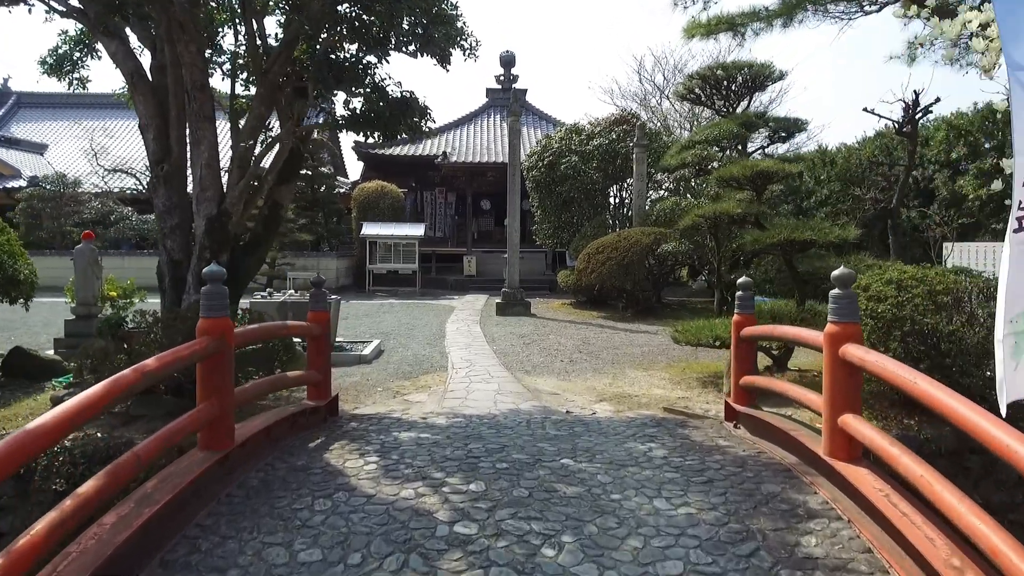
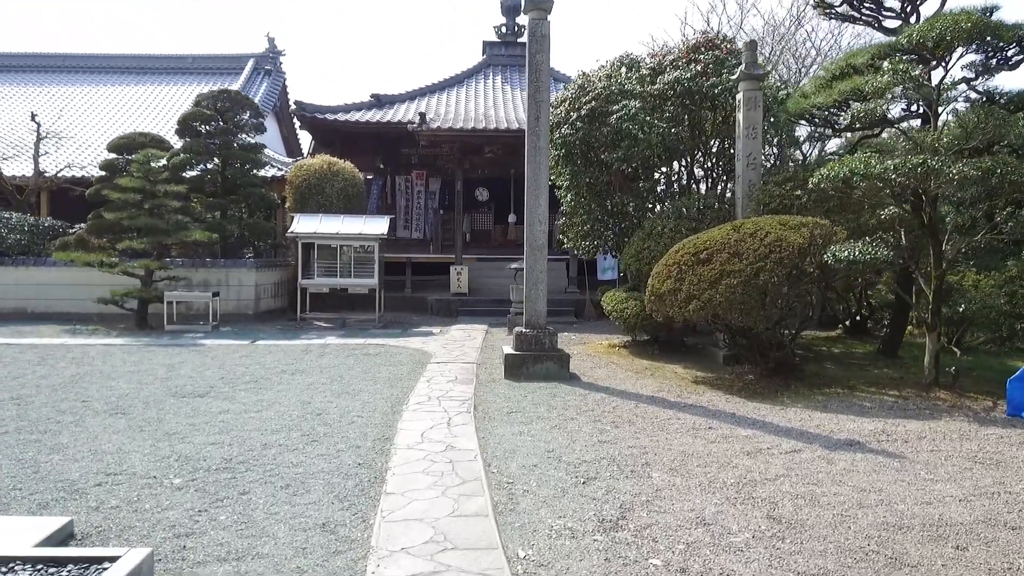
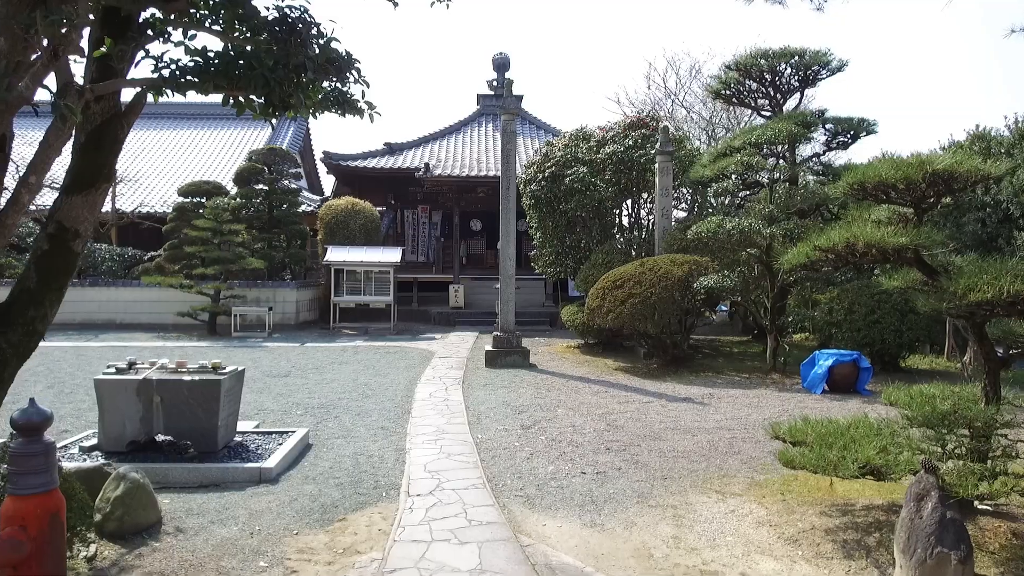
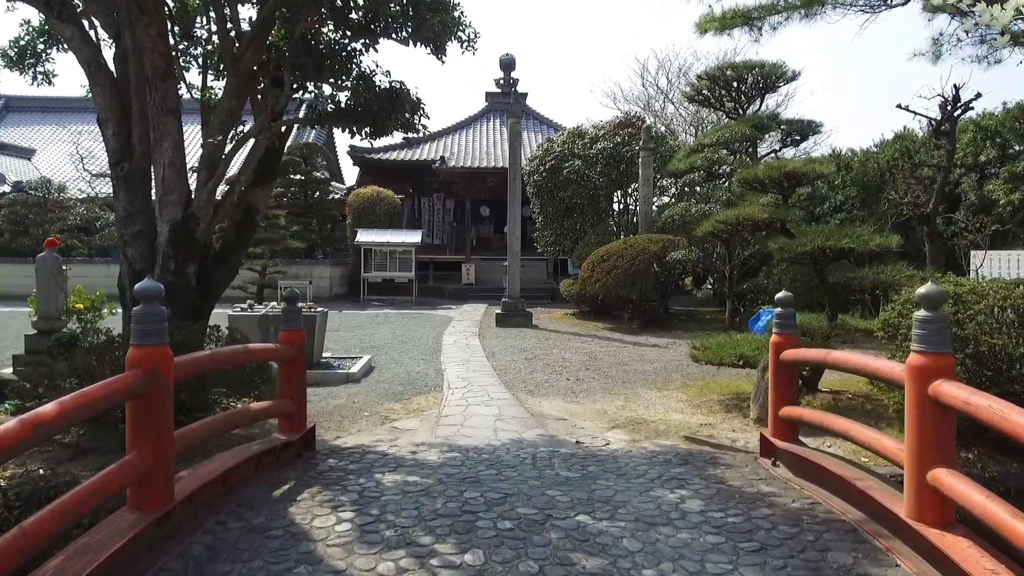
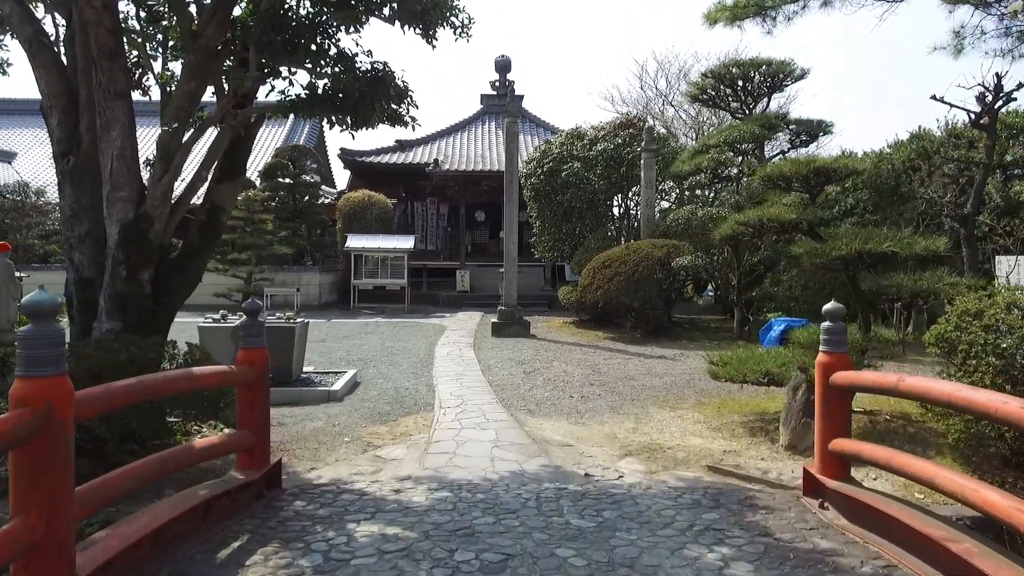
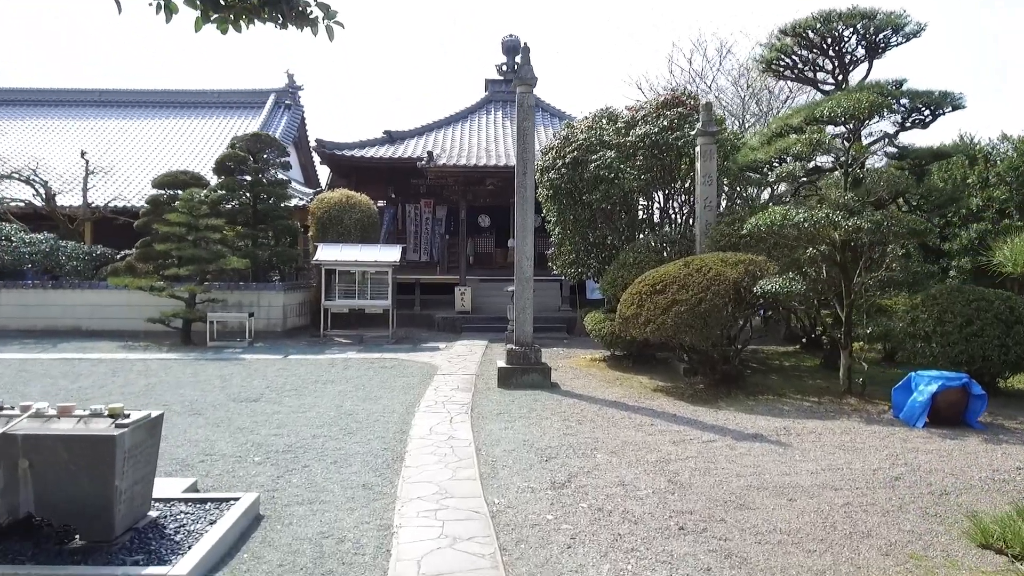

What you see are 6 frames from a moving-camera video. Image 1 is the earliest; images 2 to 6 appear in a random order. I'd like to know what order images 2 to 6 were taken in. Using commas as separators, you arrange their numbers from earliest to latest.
4, 5, 3, 6, 2
